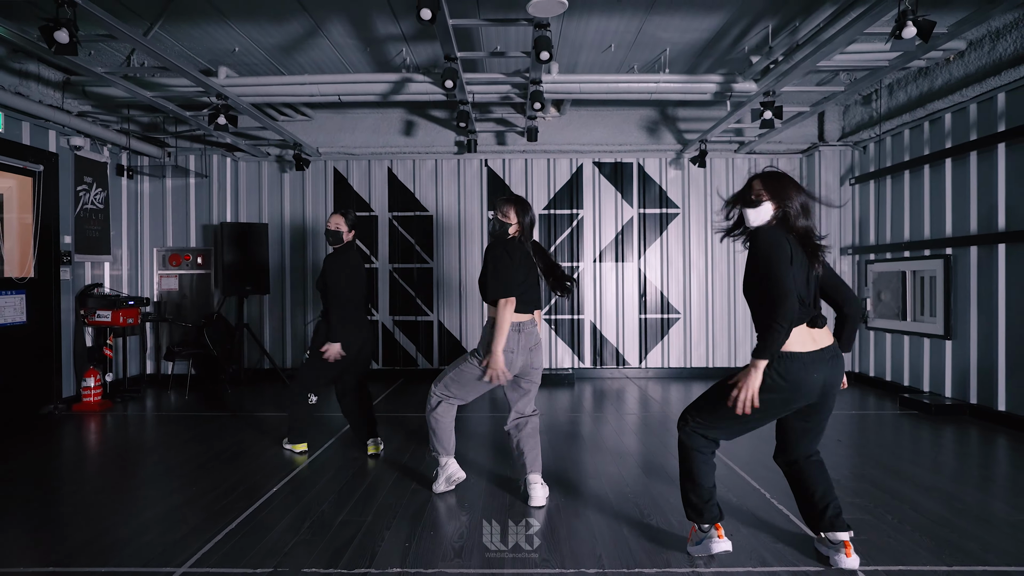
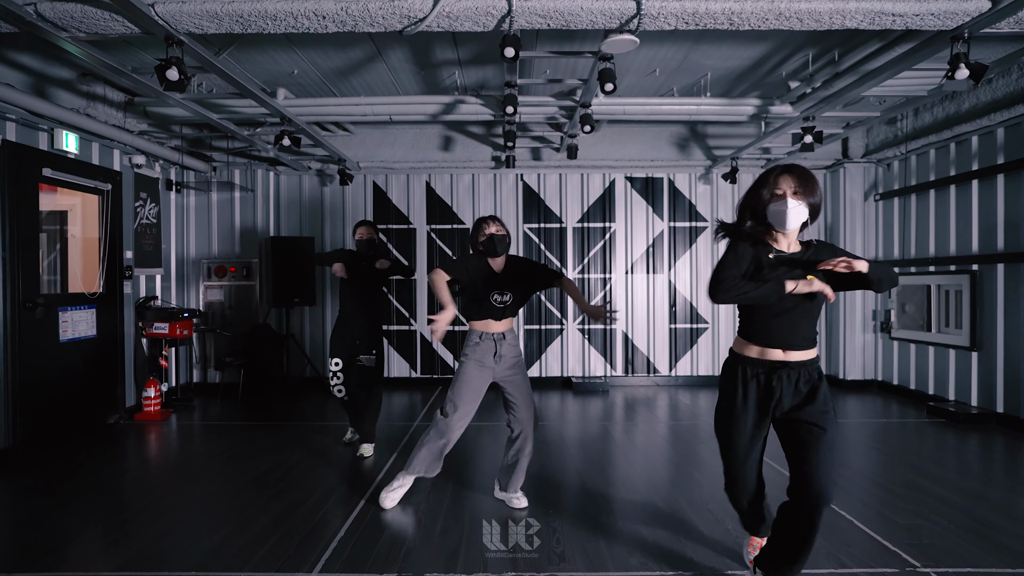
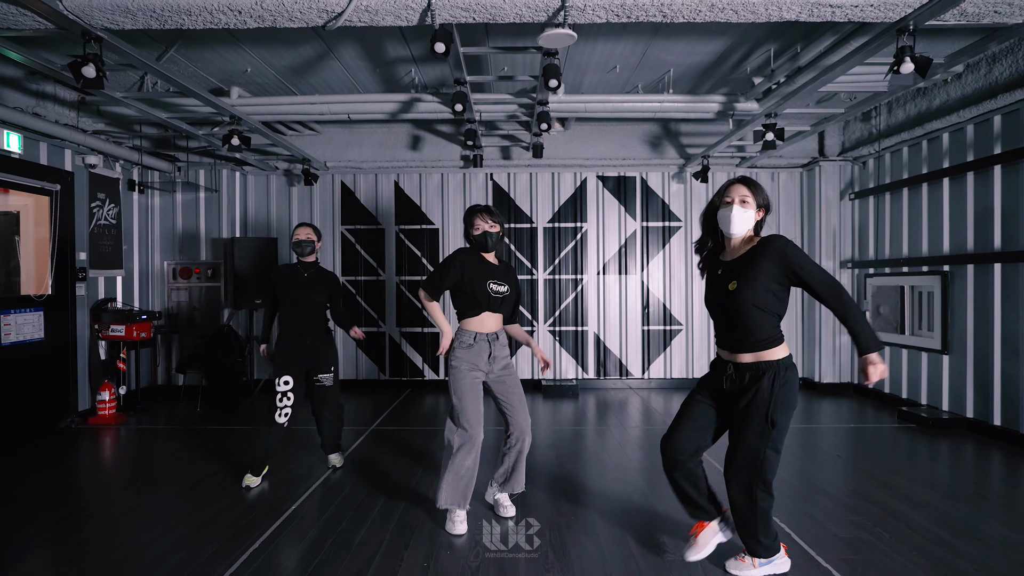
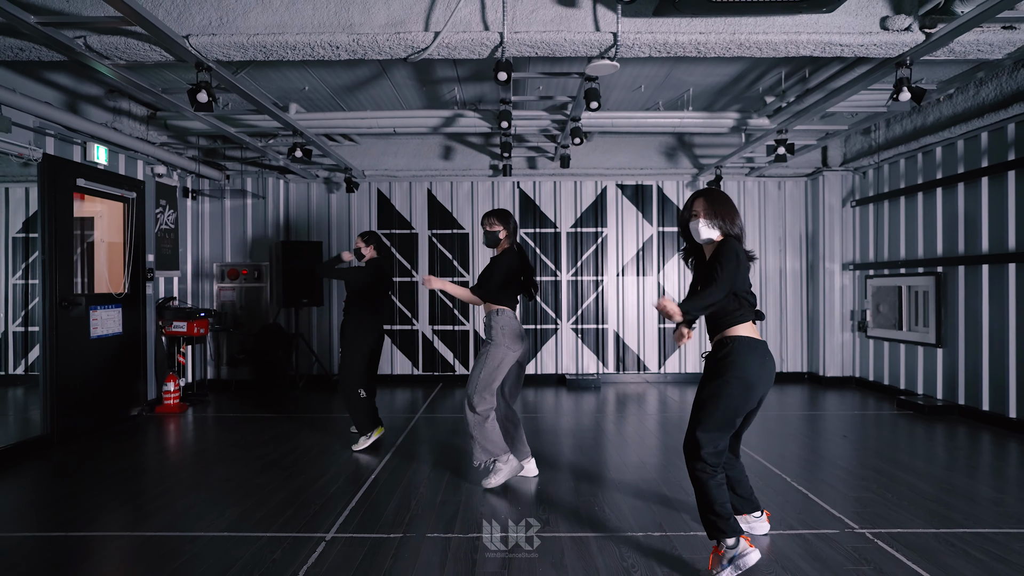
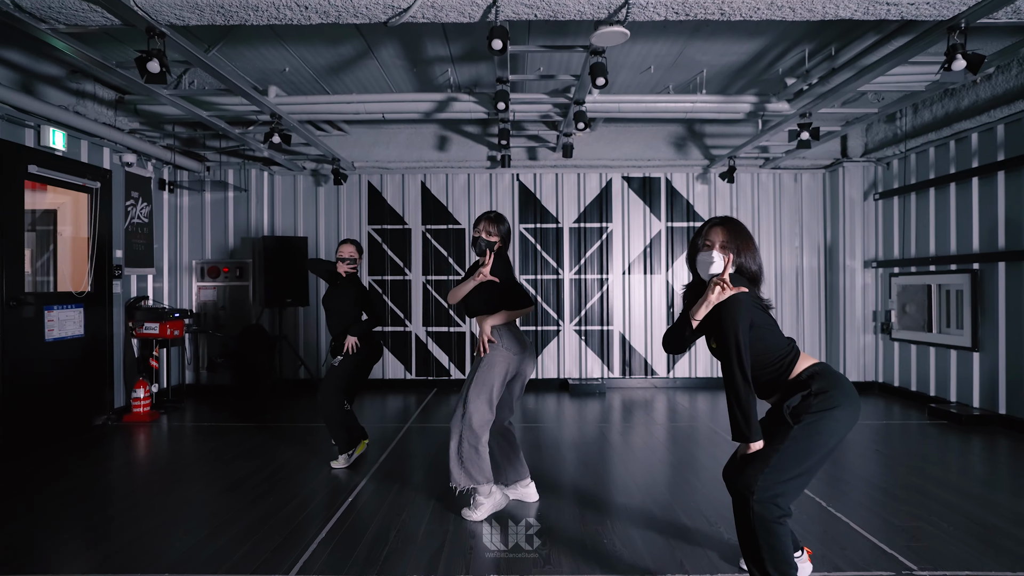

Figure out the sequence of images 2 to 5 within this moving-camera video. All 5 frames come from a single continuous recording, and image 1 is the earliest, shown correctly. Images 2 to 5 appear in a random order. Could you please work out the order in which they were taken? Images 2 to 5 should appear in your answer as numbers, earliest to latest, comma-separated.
3, 5, 4, 2
